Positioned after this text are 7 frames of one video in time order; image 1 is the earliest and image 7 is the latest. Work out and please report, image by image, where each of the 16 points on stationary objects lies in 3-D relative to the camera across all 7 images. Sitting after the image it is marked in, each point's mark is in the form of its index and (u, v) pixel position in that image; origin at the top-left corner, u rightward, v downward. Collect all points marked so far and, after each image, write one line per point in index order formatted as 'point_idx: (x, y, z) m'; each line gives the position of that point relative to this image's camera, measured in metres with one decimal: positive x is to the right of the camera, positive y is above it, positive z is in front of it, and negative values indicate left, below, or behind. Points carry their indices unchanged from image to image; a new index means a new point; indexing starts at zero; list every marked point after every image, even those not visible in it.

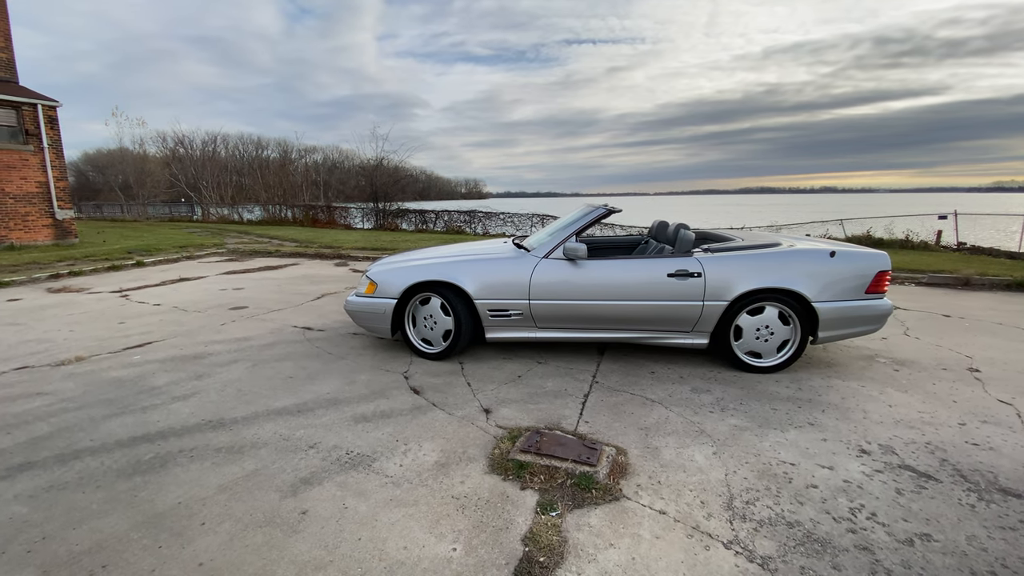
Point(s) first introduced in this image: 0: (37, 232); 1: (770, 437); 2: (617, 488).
0: (-12.7, +1.5, +12.7) m
1: (+1.6, -0.9, +2.9) m
2: (+0.5, -1.0, +2.4) m
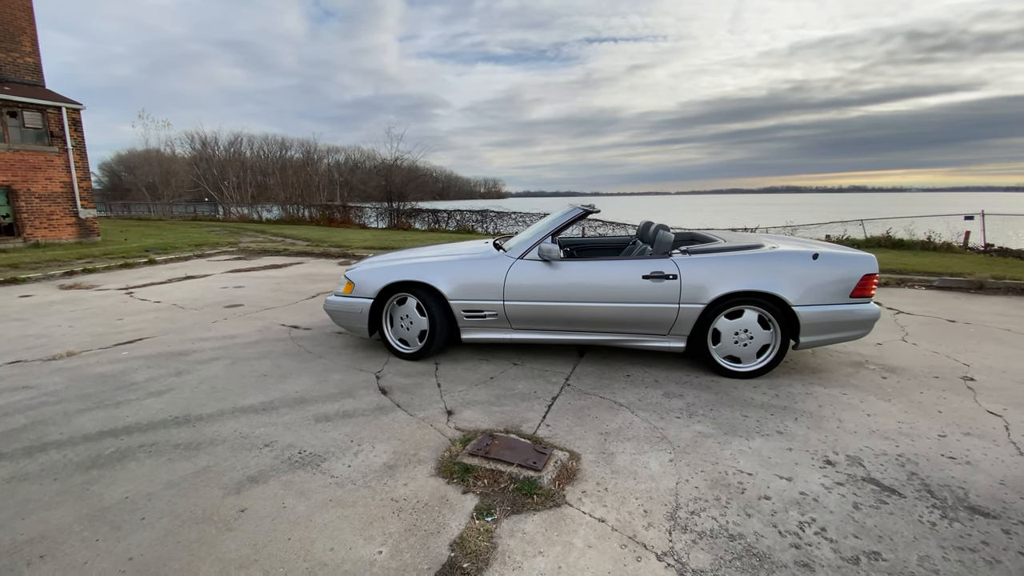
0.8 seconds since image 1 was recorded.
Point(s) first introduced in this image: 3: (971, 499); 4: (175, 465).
0: (-12.6, +1.6, +13.2) m
1: (+1.3, -0.9, +2.8) m
2: (+0.2, -1.0, +2.3) m
3: (+2.3, -1.1, +2.3) m
4: (-1.8, -1.0, +2.6) m
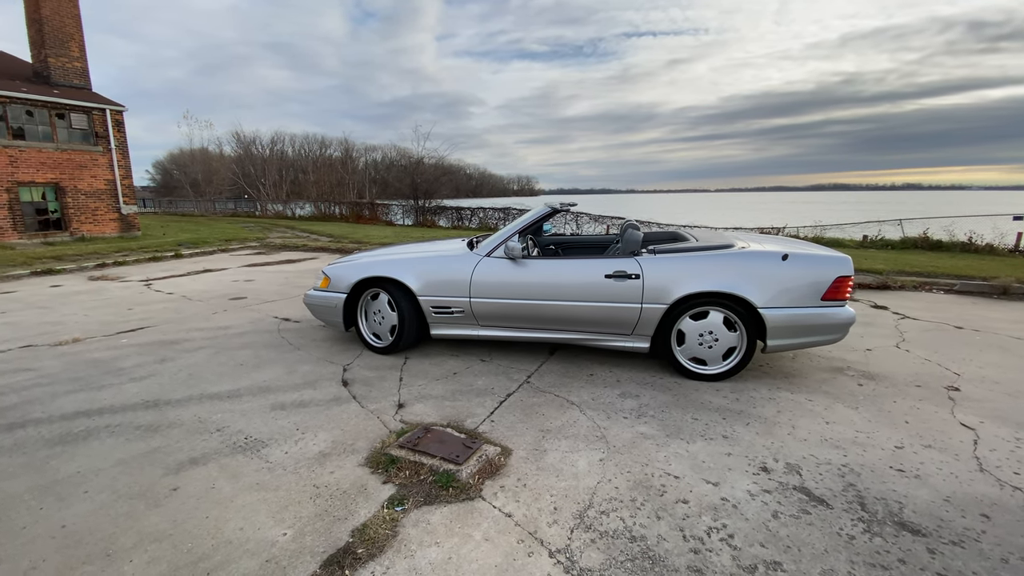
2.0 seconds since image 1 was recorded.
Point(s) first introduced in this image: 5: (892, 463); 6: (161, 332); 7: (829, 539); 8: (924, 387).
0: (-12.1, +1.9, +14.1) m
1: (+0.9, -0.9, +2.8) m
2: (-0.2, -1.0, +2.4) m
3: (+1.9, -1.1, +2.2) m
4: (-2.2, -0.9, +2.7) m
5: (+2.1, -1.0, +2.6) m
6: (-3.7, -0.5, +4.9) m
7: (+1.4, -1.1, +2.1) m
8: (+3.2, -0.8, +3.6) m
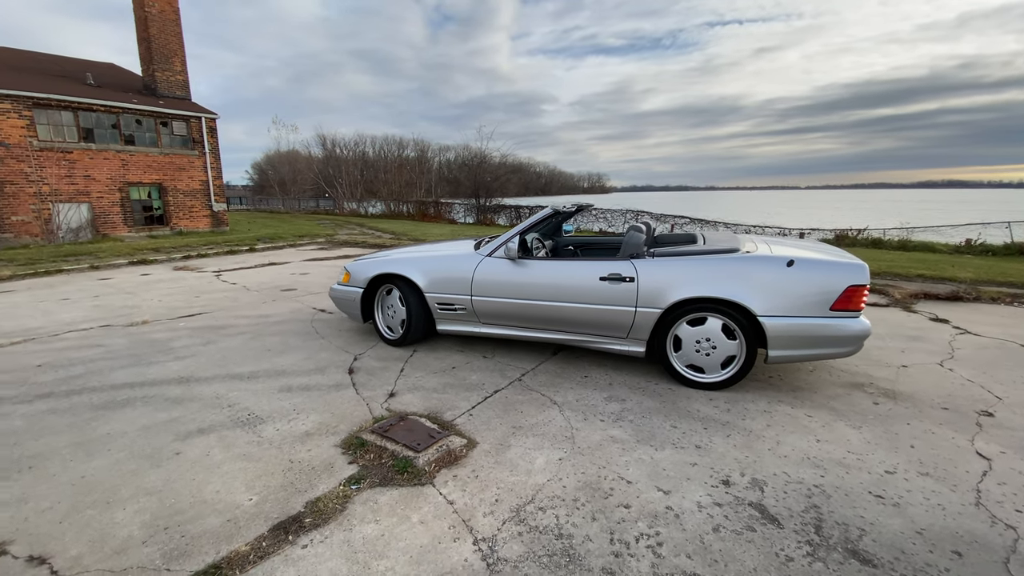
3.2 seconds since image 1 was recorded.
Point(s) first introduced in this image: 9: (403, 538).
0: (-10.5, +2.2, +15.8) m
1: (+0.7, -1.0, +2.8) m
2: (-0.4, -1.0, +2.5) m
3: (+1.5, -1.1, +2.1) m
4: (-2.4, -0.8, +3.2) m
5: (+1.9, -1.0, +2.5) m
6: (-3.5, -0.3, +5.5) m
7: (+1.1, -1.1, +2.0) m
8: (+3.0, -0.8, +3.3) m
9: (-0.5, -1.1, +2.1) m
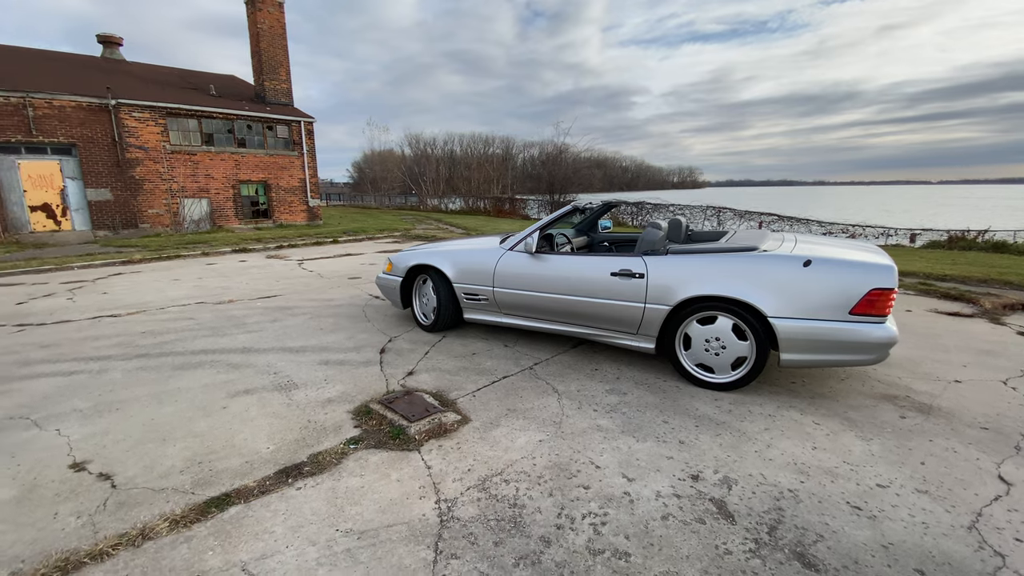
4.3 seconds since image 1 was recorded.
0: (-8.1, +2.7, +17.6) m
1: (+0.6, -0.9, +2.9) m
2: (-0.6, -0.9, +2.8) m
3: (+1.3, -1.1, +2.0) m
4: (-2.4, -0.7, +3.8) m
5: (+1.7, -1.1, +2.4) m
6: (-3.0, -0.2, +6.3) m
7: (+0.8, -1.1, +2.0) m
8: (+3.0, -0.9, +2.9) m
9: (-0.7, -1.0, +2.4) m
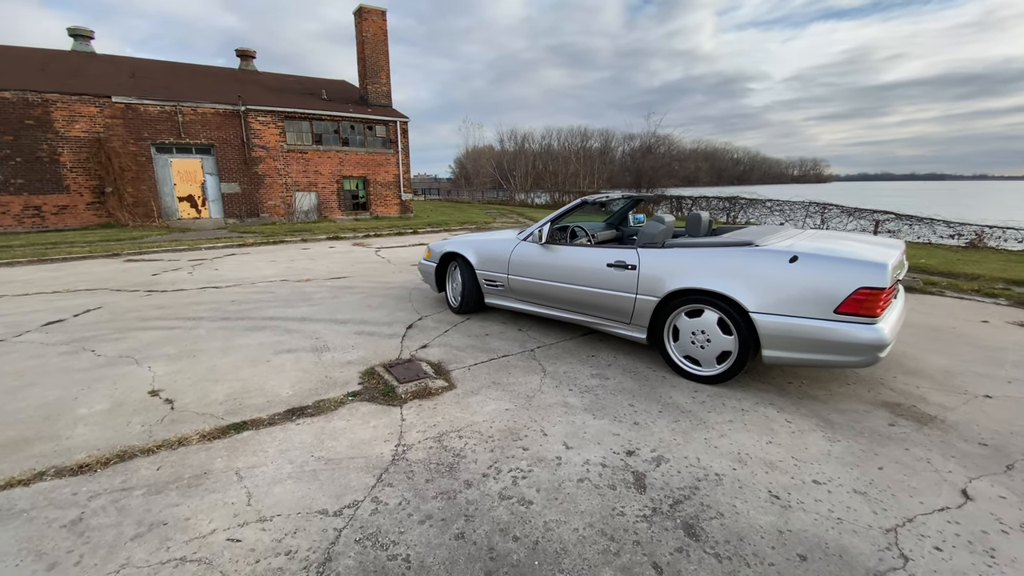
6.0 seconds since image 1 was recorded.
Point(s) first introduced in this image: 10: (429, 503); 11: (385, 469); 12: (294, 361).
0: (-5.0, +3.3, +19.2) m
1: (+0.4, -0.9, +3.1) m
2: (-0.8, -0.8, +3.3) m
3: (+0.9, -1.1, +2.2) m
4: (-2.3, -0.5, +4.6) m
5: (+1.4, -1.0, +2.4) m
6: (-2.5, +0.1, +7.2) m
7: (+0.4, -1.1, +2.3) m
8: (+2.8, -0.9, +2.7) m
9: (-1.0, -0.9, +2.9) m
10: (-0.4, -1.1, +2.3) m
11: (-0.7, -1.0, +2.6) m
12: (-1.8, -0.6, +4.0) m
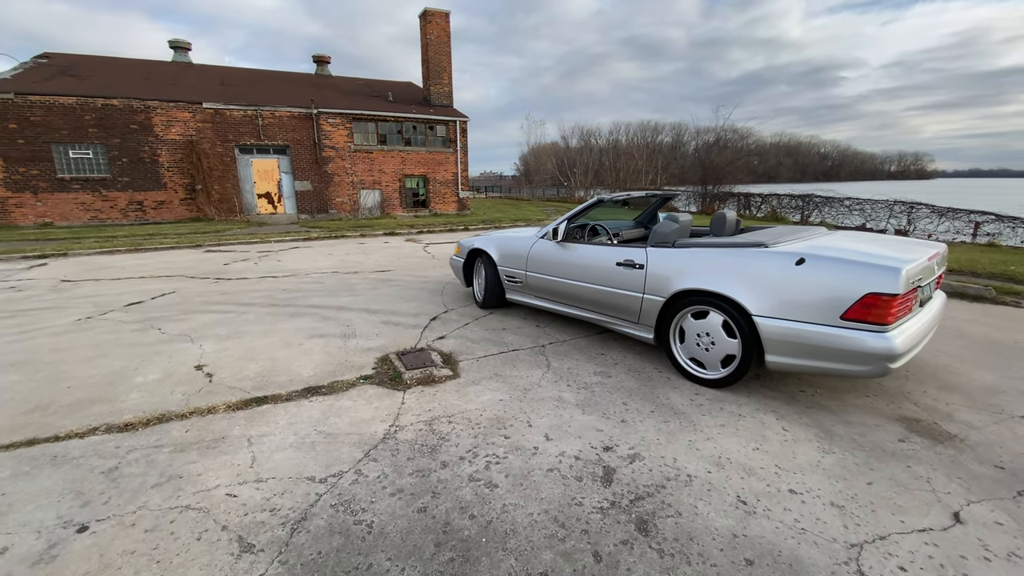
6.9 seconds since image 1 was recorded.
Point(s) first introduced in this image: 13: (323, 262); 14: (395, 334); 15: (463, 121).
0: (-2.7, +3.5, +19.9) m
1: (+0.3, -0.8, +3.2) m
2: (-0.8, -0.7, +3.5) m
3: (+0.7, -1.1, +2.2) m
4: (-2.2, -0.4, +5.0) m
5: (+1.2, -1.0, +2.3) m
6: (-1.9, +0.2, +7.6) m
7: (+0.2, -1.0, +2.3) m
8: (+2.6, -1.0, +2.5) m
9: (-1.0, -0.8, +3.2) m
10: (-0.6, -1.0, +2.5) m
11: (-0.8, -0.9, +2.8) m
12: (-1.8, -0.5, +4.4) m
13: (-3.5, +0.5, +8.6) m
14: (-1.2, -0.5, +4.7) m
15: (-2.0, +6.8, +19.2) m
